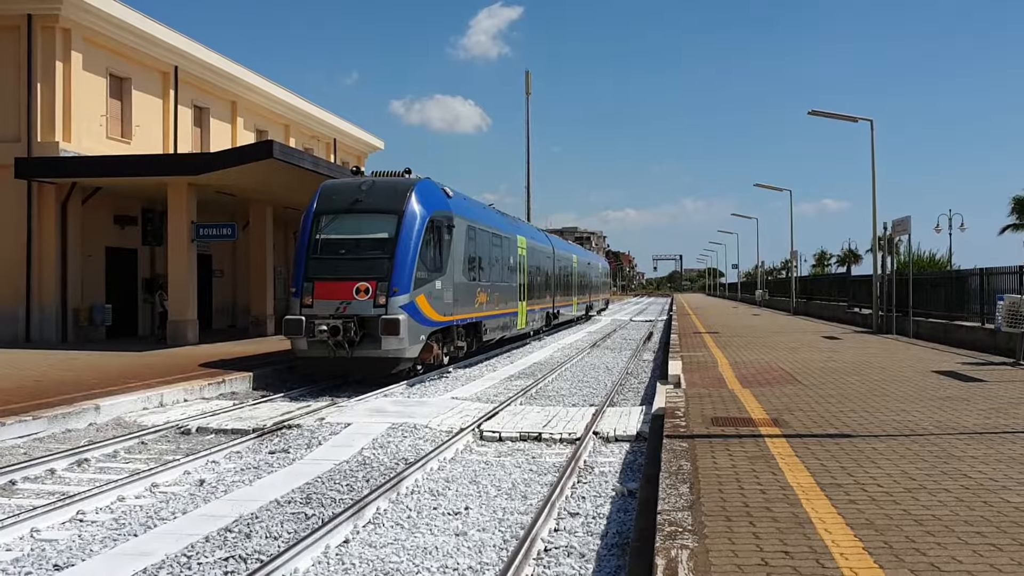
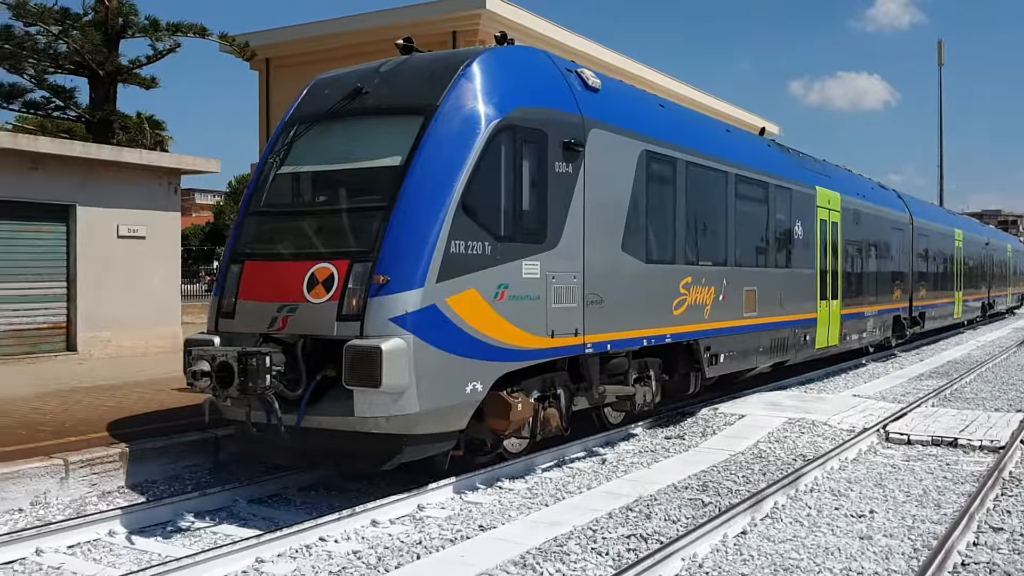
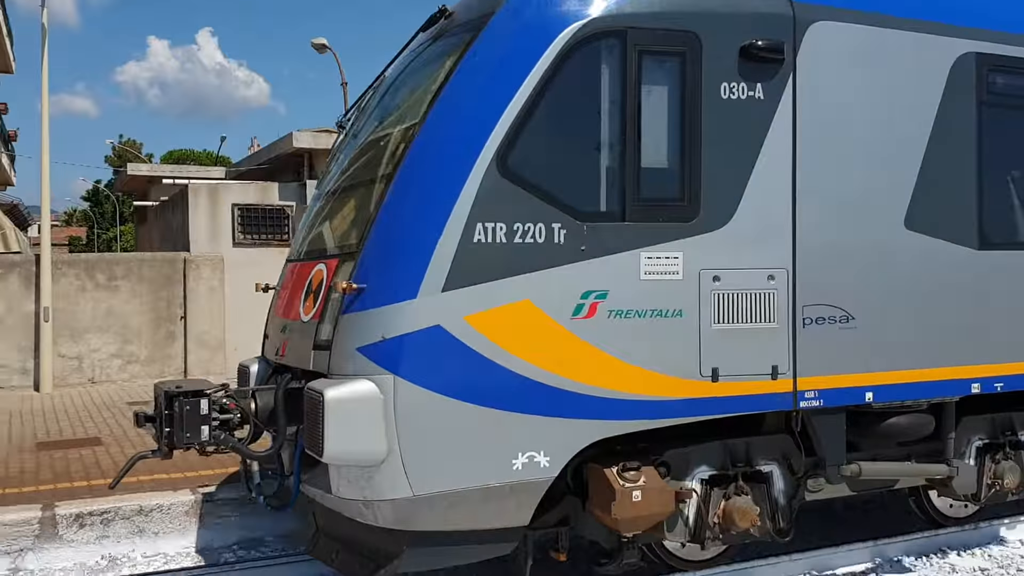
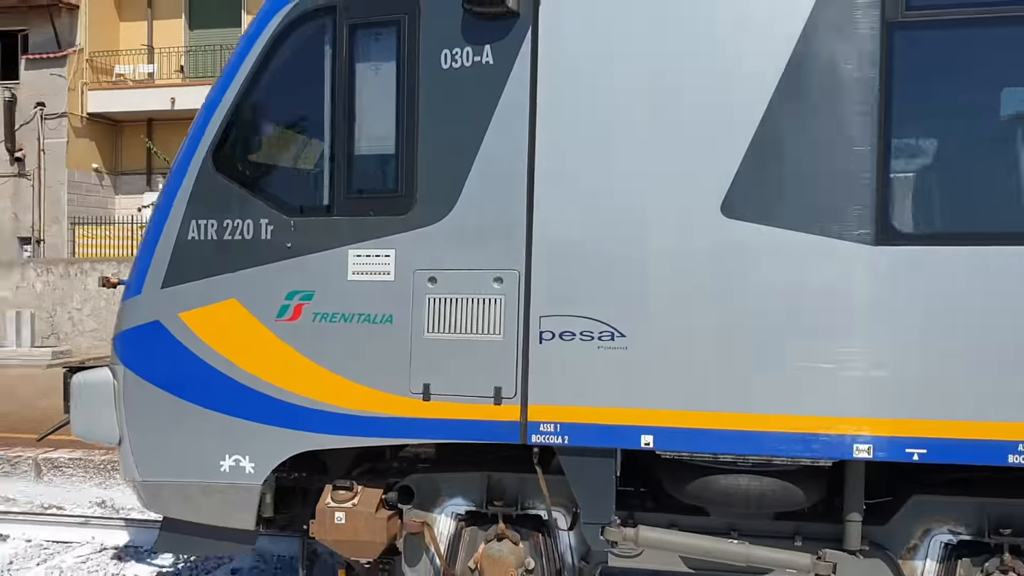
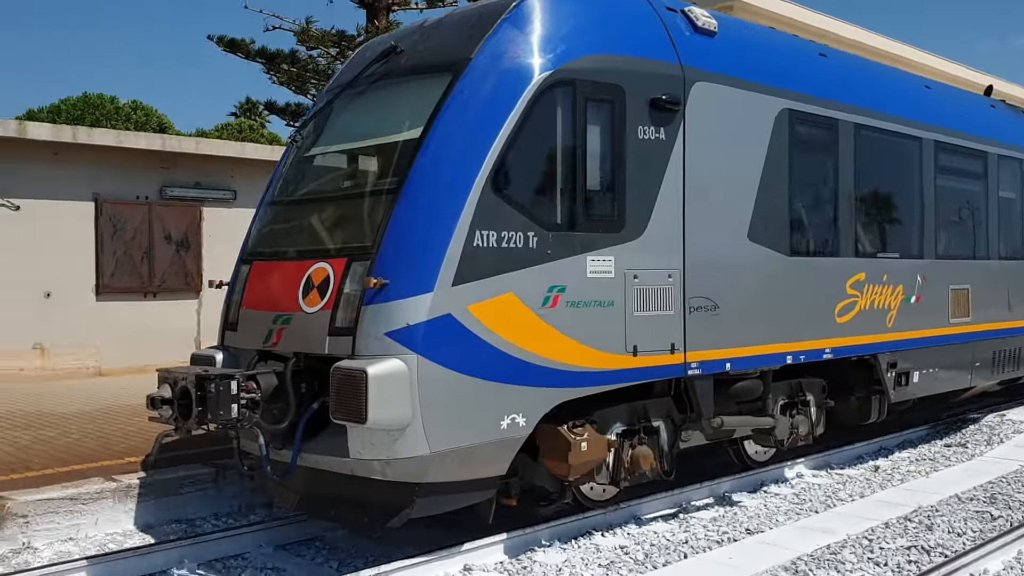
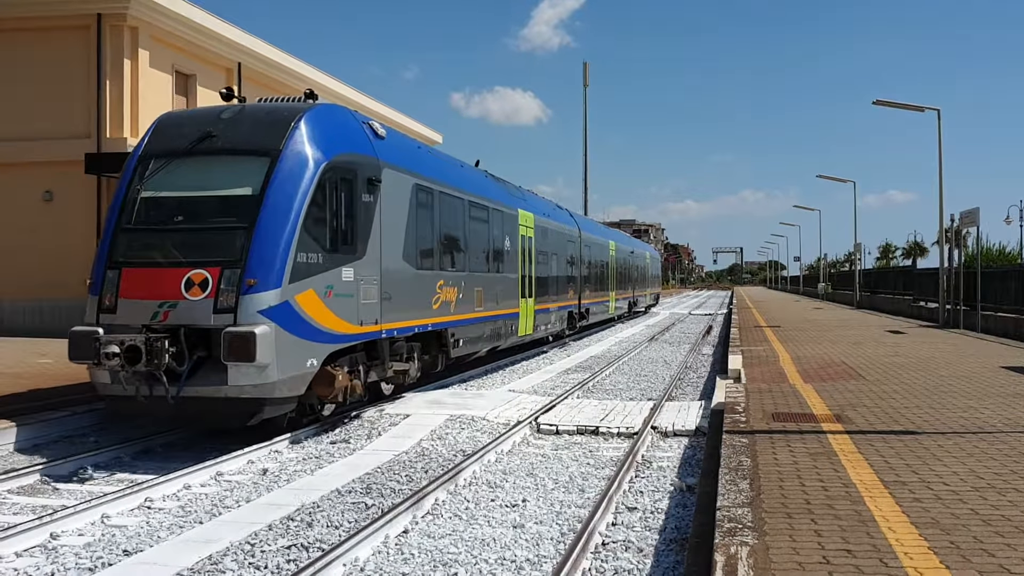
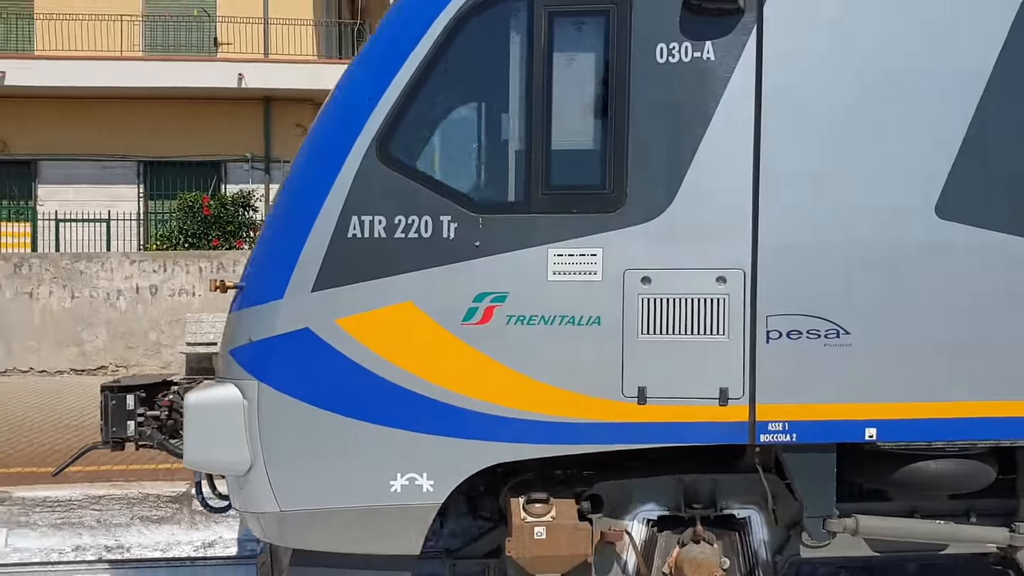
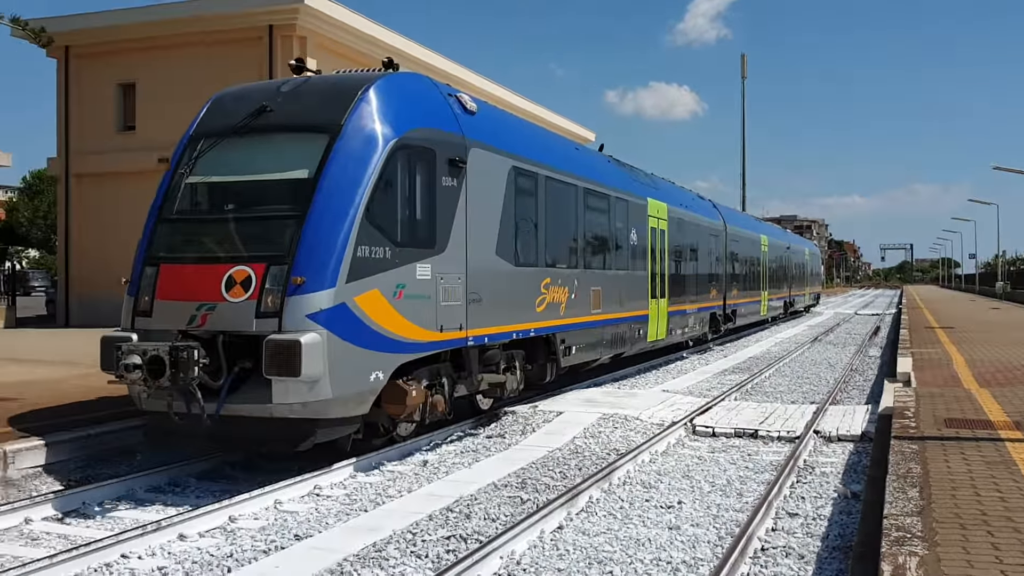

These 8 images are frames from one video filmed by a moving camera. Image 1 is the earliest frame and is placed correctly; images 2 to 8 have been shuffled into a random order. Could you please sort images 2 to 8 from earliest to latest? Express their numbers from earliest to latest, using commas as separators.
6, 8, 2, 5, 3, 7, 4
